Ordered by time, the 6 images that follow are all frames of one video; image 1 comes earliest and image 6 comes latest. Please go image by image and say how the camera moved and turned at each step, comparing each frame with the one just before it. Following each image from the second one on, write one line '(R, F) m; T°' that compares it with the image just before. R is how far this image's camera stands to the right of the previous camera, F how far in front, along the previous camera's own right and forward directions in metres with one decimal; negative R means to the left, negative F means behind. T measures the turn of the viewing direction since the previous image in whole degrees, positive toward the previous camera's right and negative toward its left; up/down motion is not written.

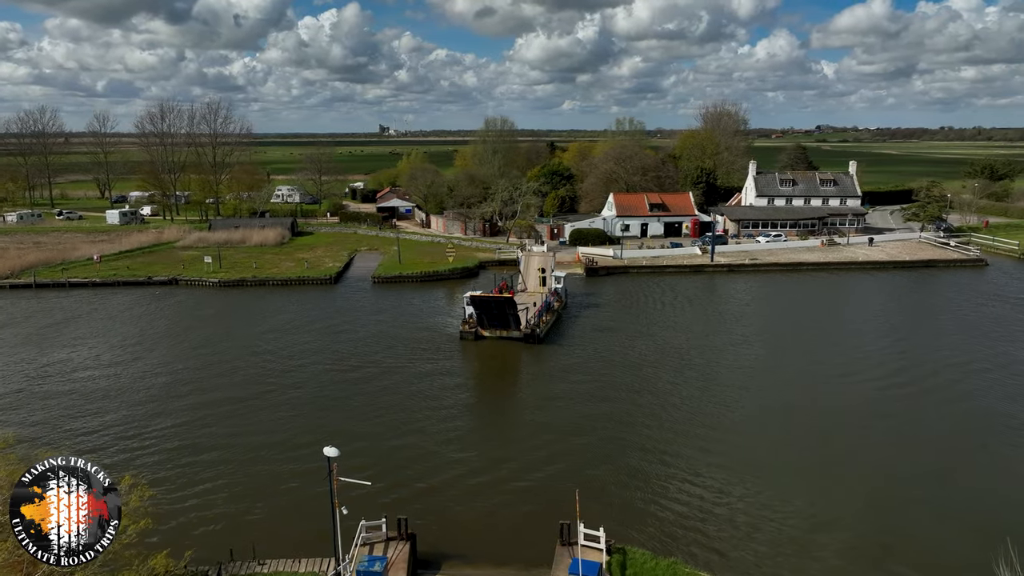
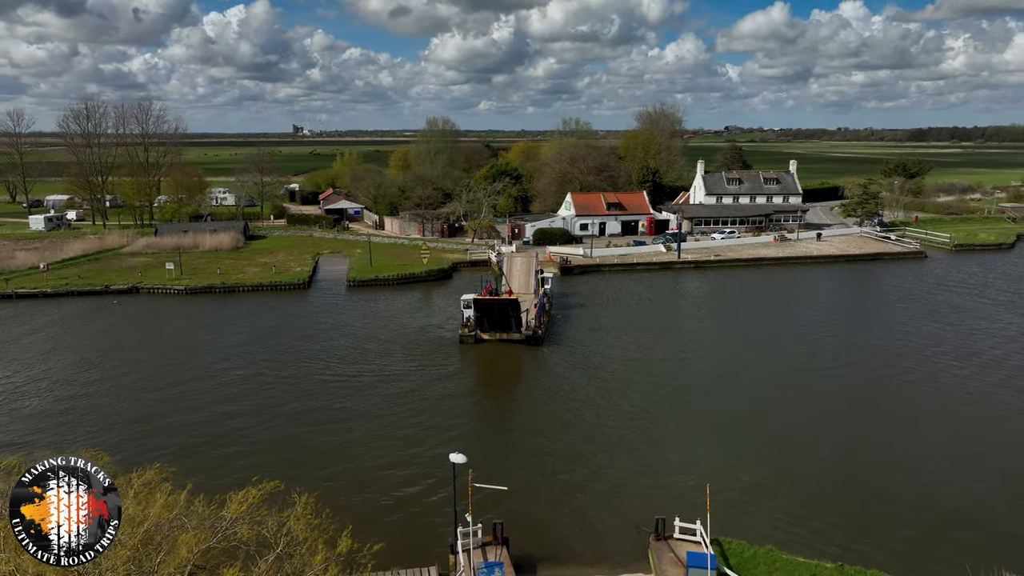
(-3.3, +0.2) m; +6°
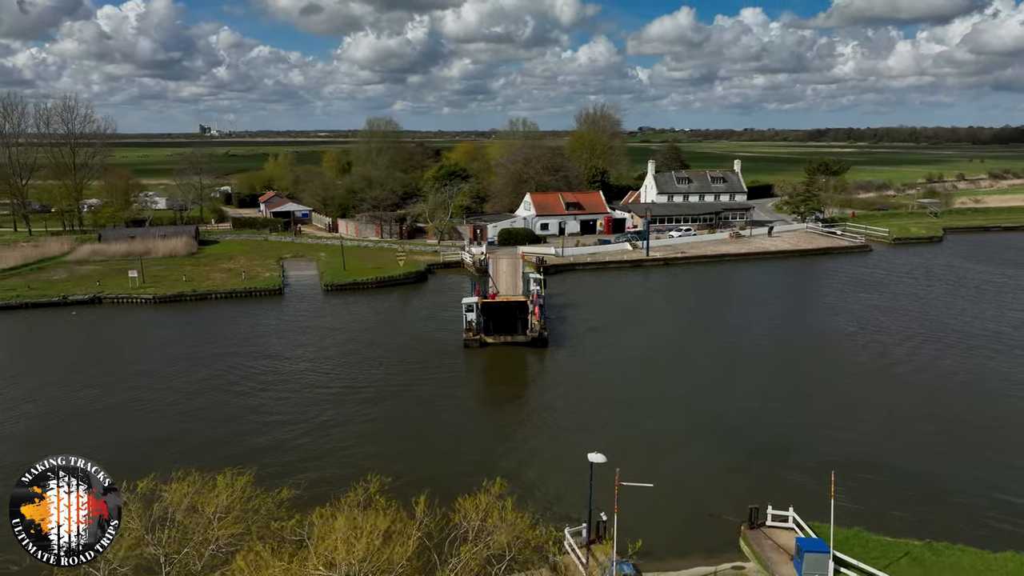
(-3.4, +0.2) m; +6°
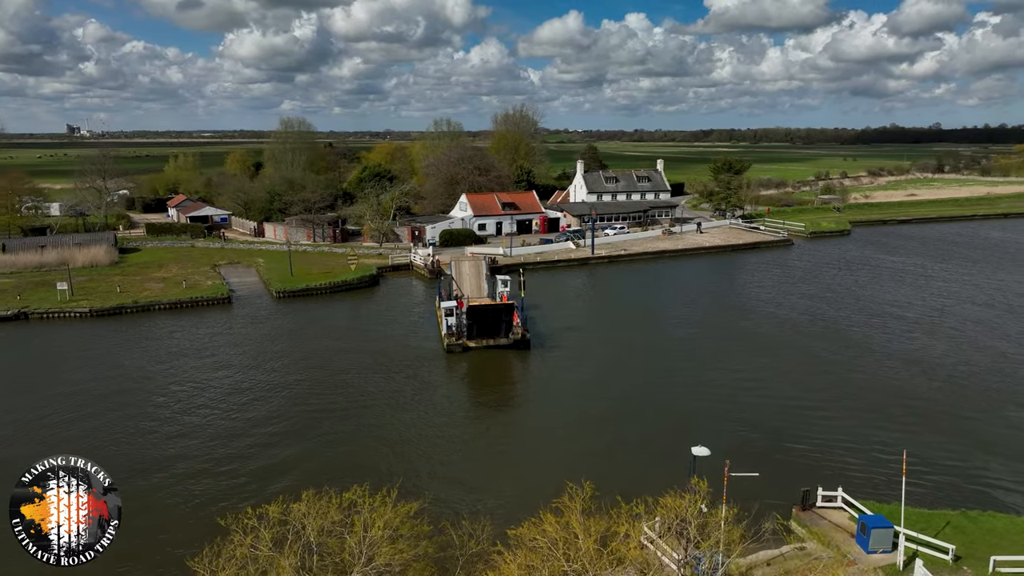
(-3.2, +0.3) m; +8°
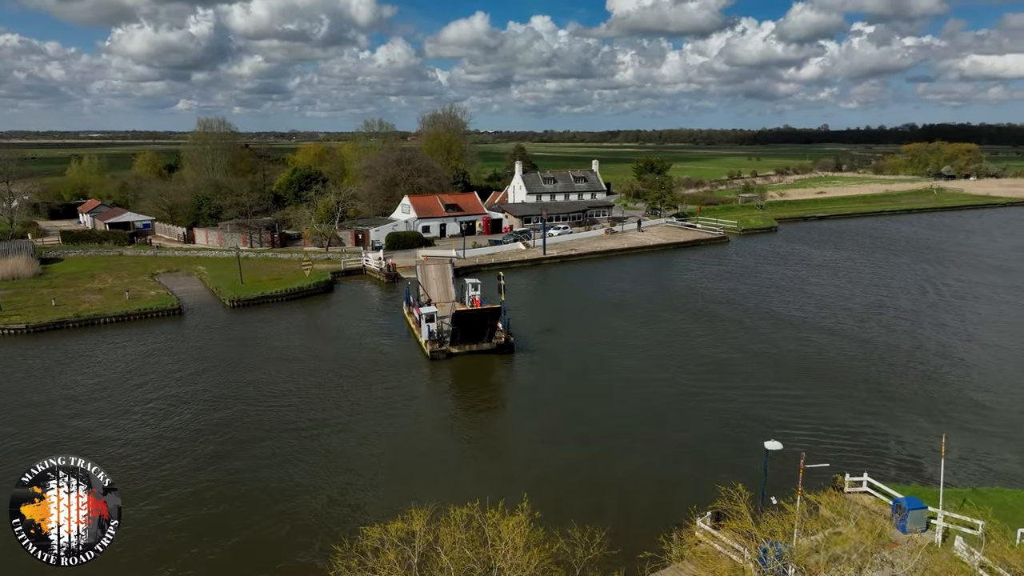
(-2.6, +0.3) m; +7°
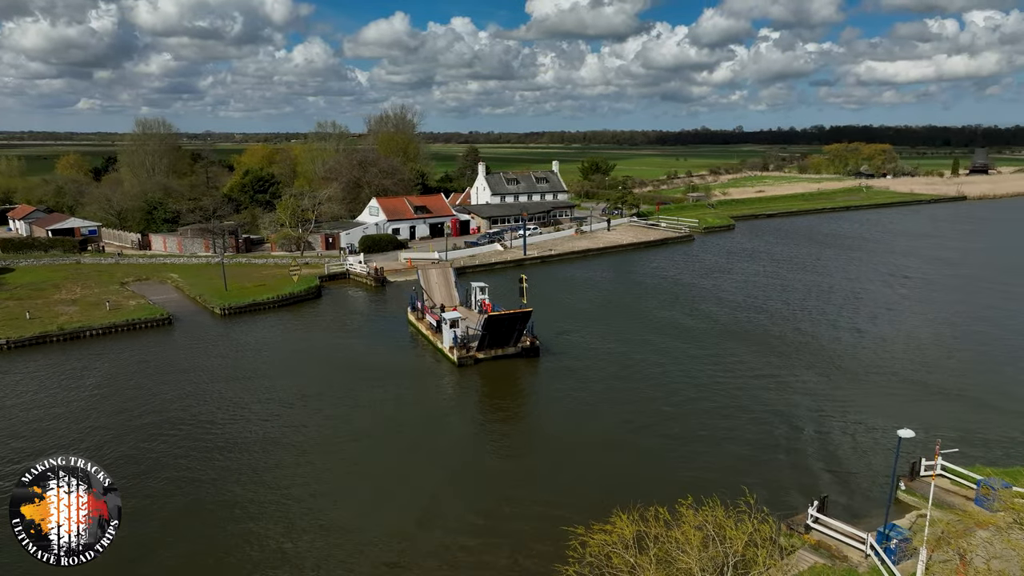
(-3.7, +0.2) m; +6°
